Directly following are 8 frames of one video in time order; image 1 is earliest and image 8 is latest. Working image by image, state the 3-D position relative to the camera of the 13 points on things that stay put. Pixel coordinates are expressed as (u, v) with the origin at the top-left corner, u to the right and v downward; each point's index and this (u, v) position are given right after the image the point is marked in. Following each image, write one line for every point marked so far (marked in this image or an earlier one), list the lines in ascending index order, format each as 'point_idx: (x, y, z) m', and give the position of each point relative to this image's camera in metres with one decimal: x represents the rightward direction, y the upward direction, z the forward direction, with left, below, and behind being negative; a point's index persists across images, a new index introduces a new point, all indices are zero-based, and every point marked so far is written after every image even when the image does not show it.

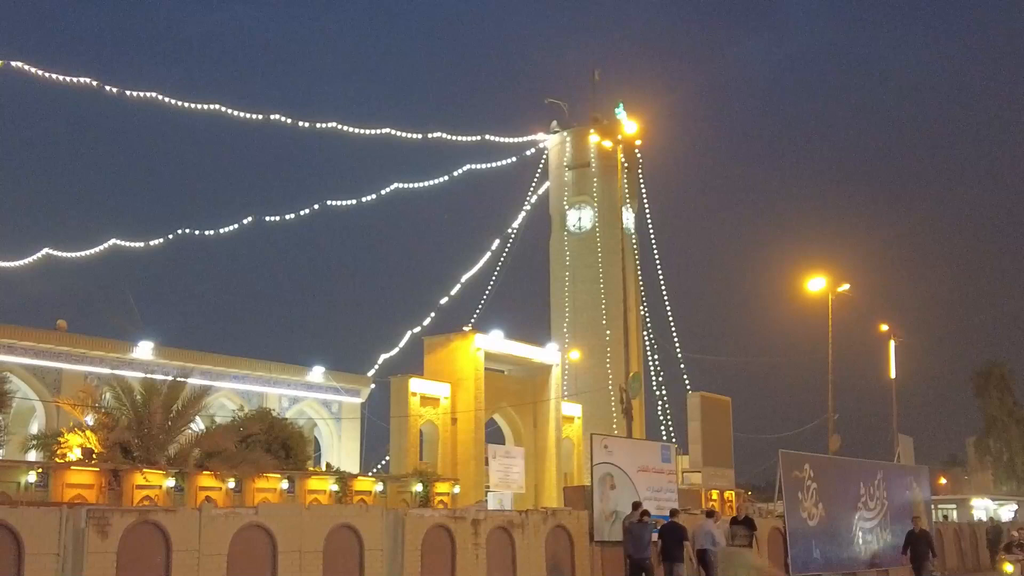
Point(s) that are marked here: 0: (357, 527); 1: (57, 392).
0: (-2.4, -3.7, +12.2) m
1: (-9.8, -2.3, +19.1) m
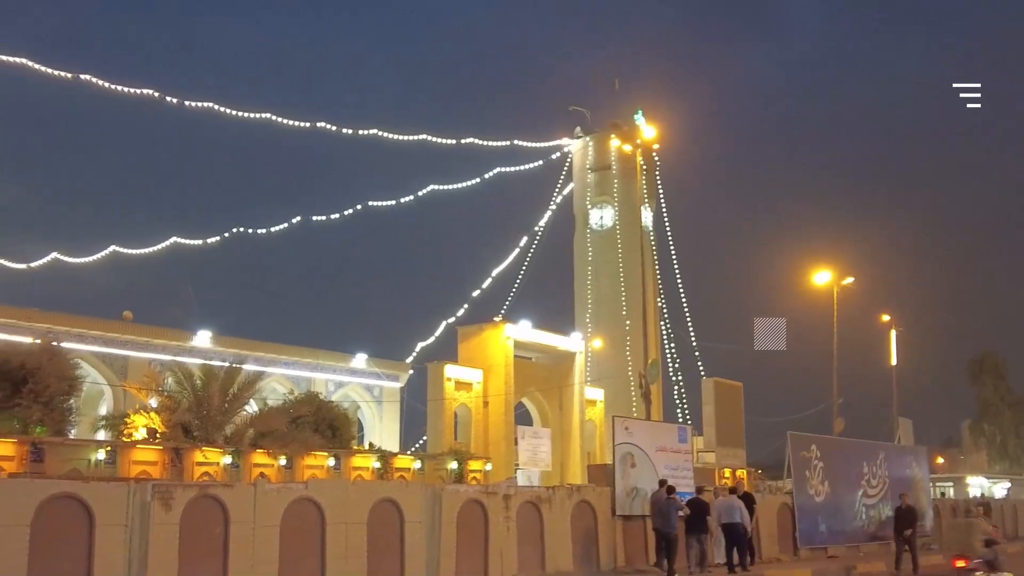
0: (-2.0, -3.6, +13.3) m
1: (-9.3, -2.1, +20.3) m
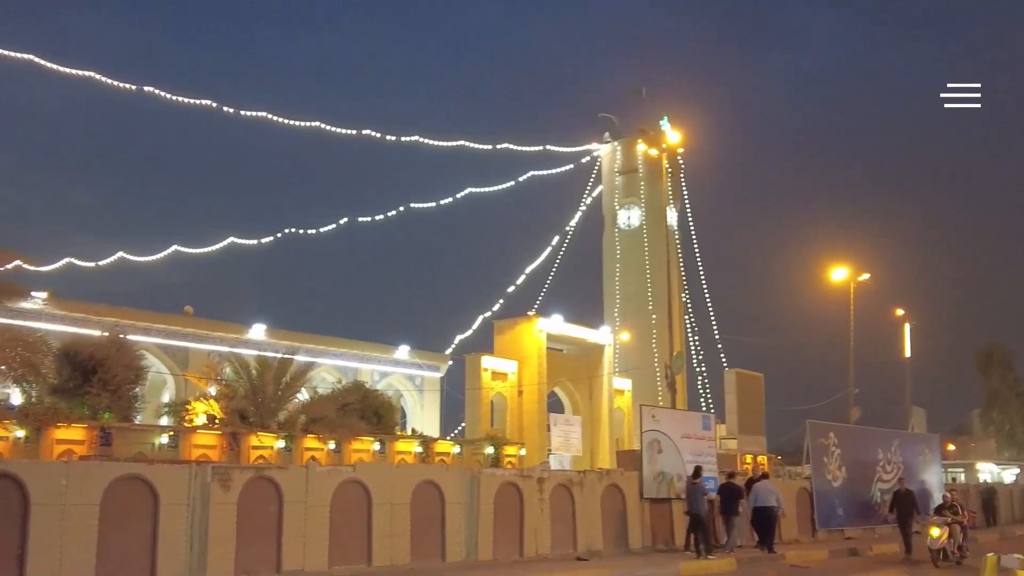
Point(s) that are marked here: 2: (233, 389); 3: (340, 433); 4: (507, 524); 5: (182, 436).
0: (-1.3, -3.5, +14.3) m
1: (-8.5, -2.1, +21.4) m
2: (-6.0, -2.2, +17.6) m
3: (-3.8, -3.2, +17.9) m
4: (-0.1, -4.4, +14.9) m
5: (-6.4, -2.9, +15.5) m
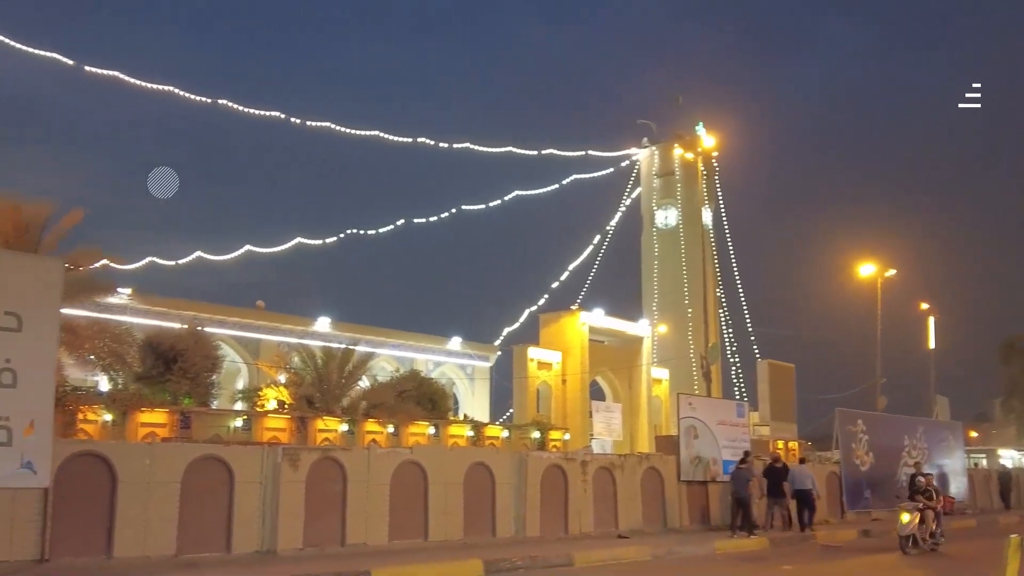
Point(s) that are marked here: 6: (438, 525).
0: (-0.5, -3.5, +15.4) m
1: (-7.3, -2.0, +22.8) m
2: (-5.0, -2.1, +18.9) m
3: (-2.7, -3.1, +19.2) m
4: (+0.8, -4.4, +16.0) m
5: (-5.5, -2.8, +16.9) m
6: (-1.4, -4.4, +14.7) m
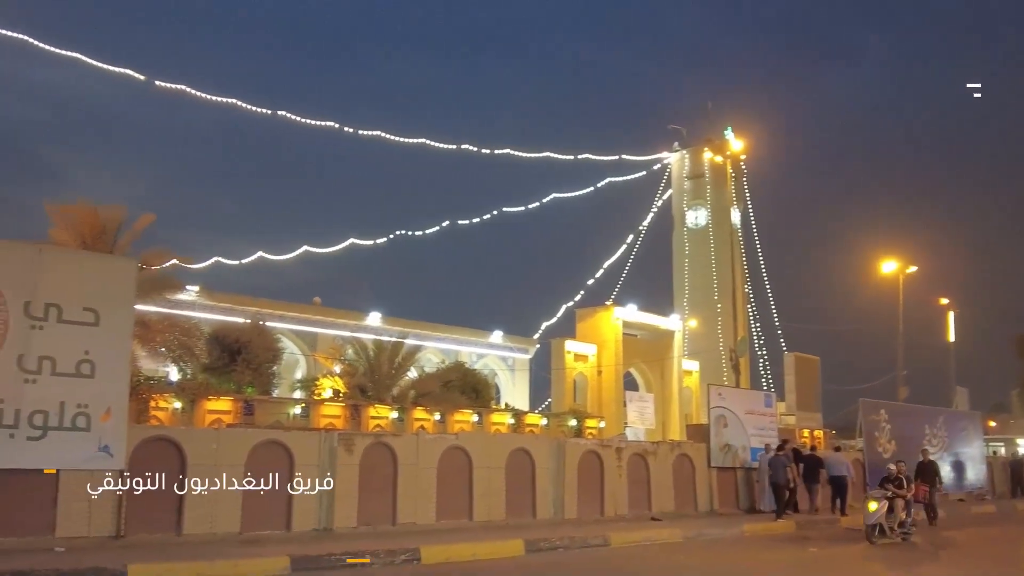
0: (+0.3, -3.4, +16.5) m
1: (-6.1, -1.9, +24.2) m
2: (-4.0, -2.0, +20.2) m
3: (-1.8, -3.1, +20.4) m
4: (+1.6, -4.3, +17.0) m
5: (-4.6, -2.7, +18.2) m
6: (-0.6, -4.4, +15.8) m
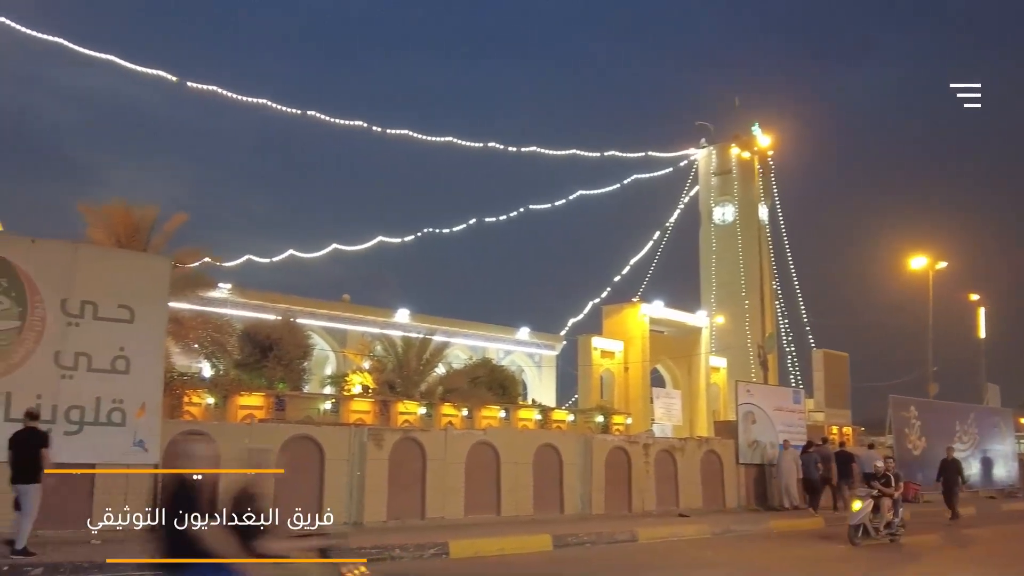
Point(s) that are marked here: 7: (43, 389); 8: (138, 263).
0: (+0.9, -3.3, +16.6) m
1: (-5.3, -1.8, +24.5) m
2: (-3.4, -2.0, +20.4) m
3: (-1.1, -3.0, +20.5) m
4: (+2.2, -4.2, +17.1) m
5: (-4.0, -2.7, +18.4) m
6: (0.0, -4.3, +15.9) m
7: (-6.3, -1.3, +10.6) m
8: (-5.4, +0.4, +11.4) m
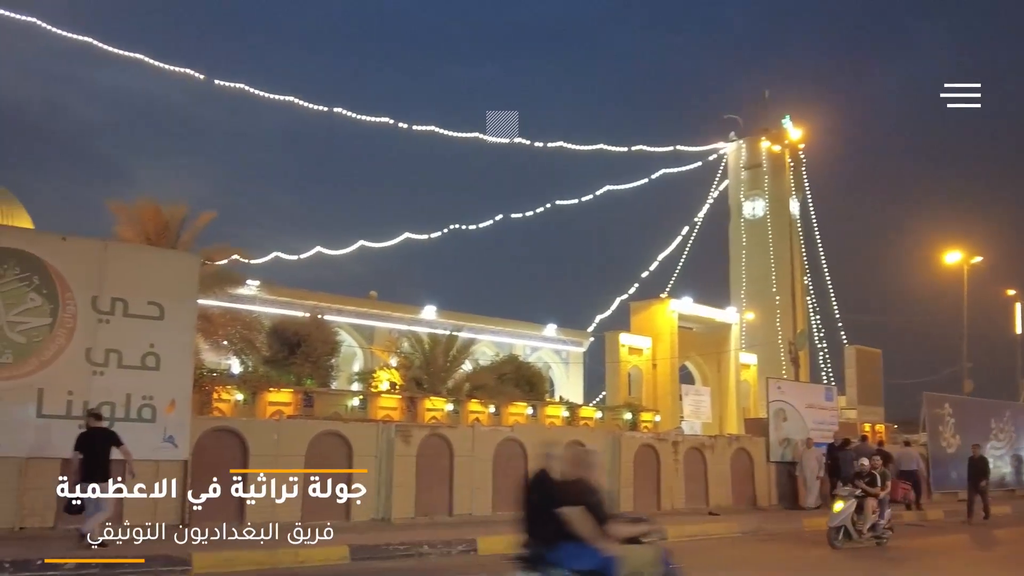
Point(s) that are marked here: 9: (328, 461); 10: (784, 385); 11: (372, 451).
0: (+1.5, -3.2, +16.5) m
1: (-4.5, -1.7, +24.6) m
2: (-2.7, -1.9, +20.4) m
3: (-0.4, -2.9, +20.5) m
4: (+2.8, -4.1, +17.0) m
5: (-3.3, -2.6, +18.5) m
6: (+0.5, -4.2, +15.9) m
7: (-5.9, -1.3, +10.7) m
8: (-5.0, +0.4, +11.4) m
9: (-3.1, -3.0, +13.6) m
10: (+6.2, -2.3, +18.1) m
11: (-2.4, -2.9, +14.2) m
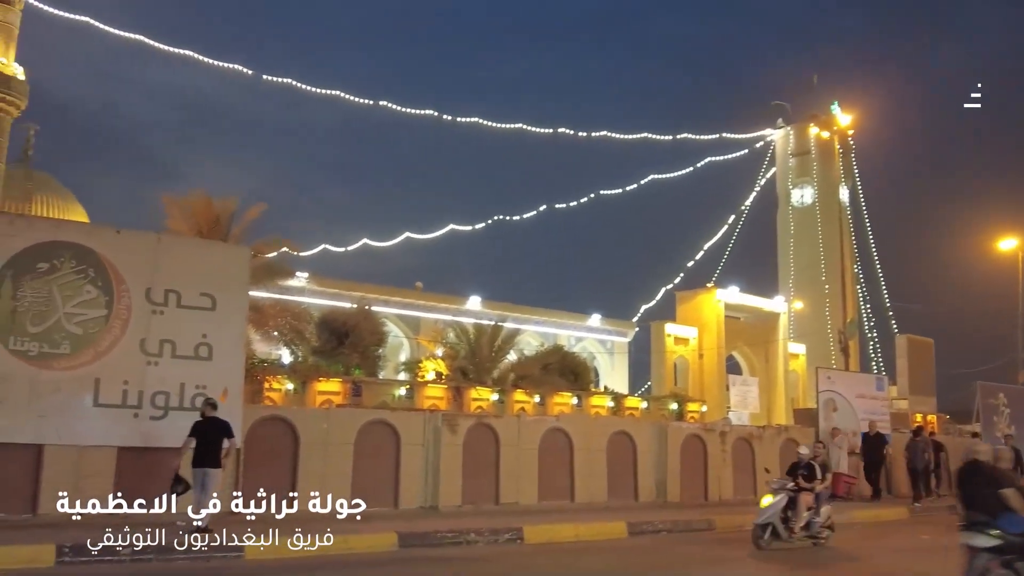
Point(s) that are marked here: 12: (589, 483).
0: (+2.5, -3.0, +16.5) m
1: (-3.2, -1.4, +24.8) m
2: (-1.5, -1.6, +20.6) m
3: (+0.8, -2.6, +20.6) m
4: (+3.8, -3.9, +16.9) m
5: (-2.3, -2.4, +18.7) m
6: (+1.5, -4.0, +15.9) m
7: (-5.3, -1.2, +11.0) m
8: (-4.3, +0.5, +11.7) m
9: (-2.3, -2.8, +13.8) m
10: (+7.2, -2.0, +17.9) m
11: (-1.6, -2.8, +14.4) m
12: (+1.6, -3.9, +16.0) m
